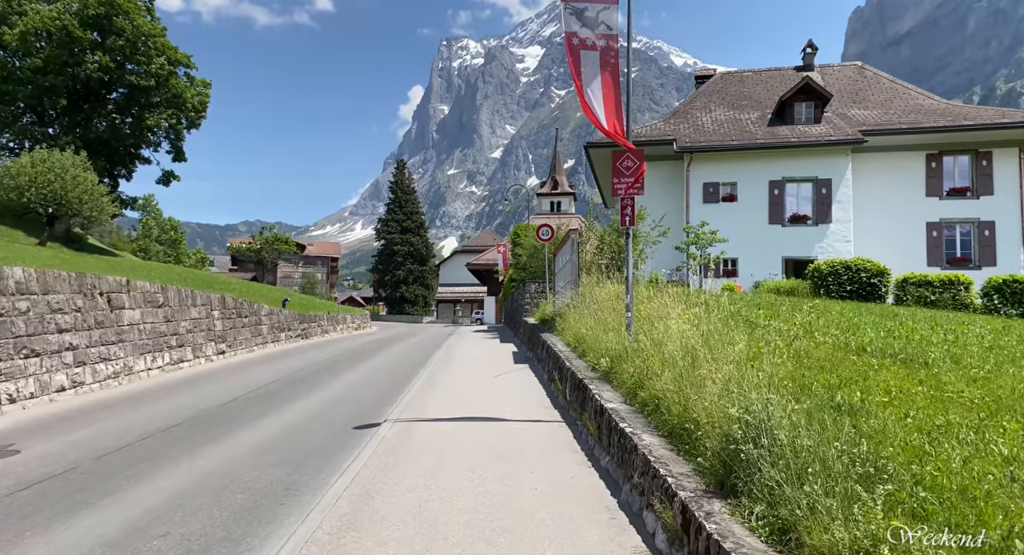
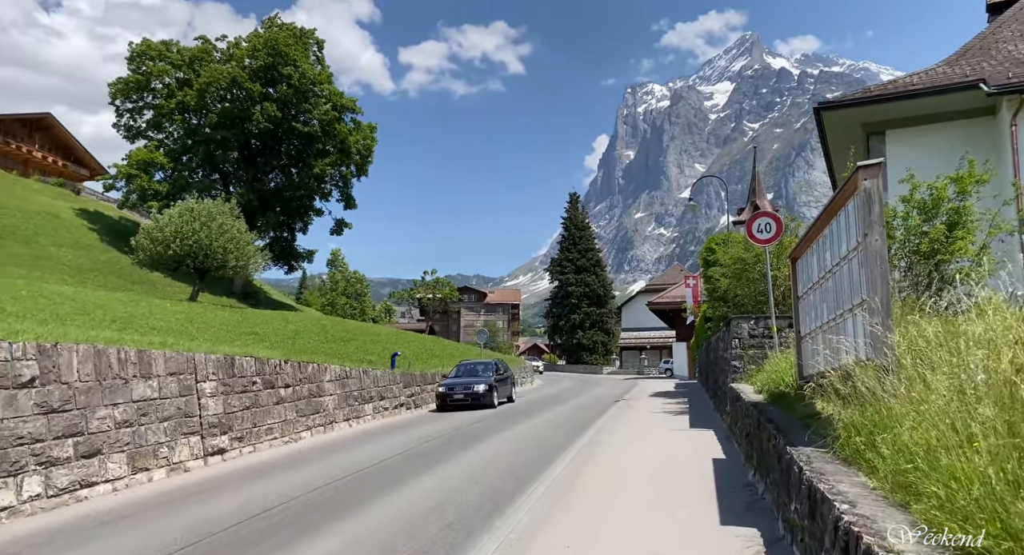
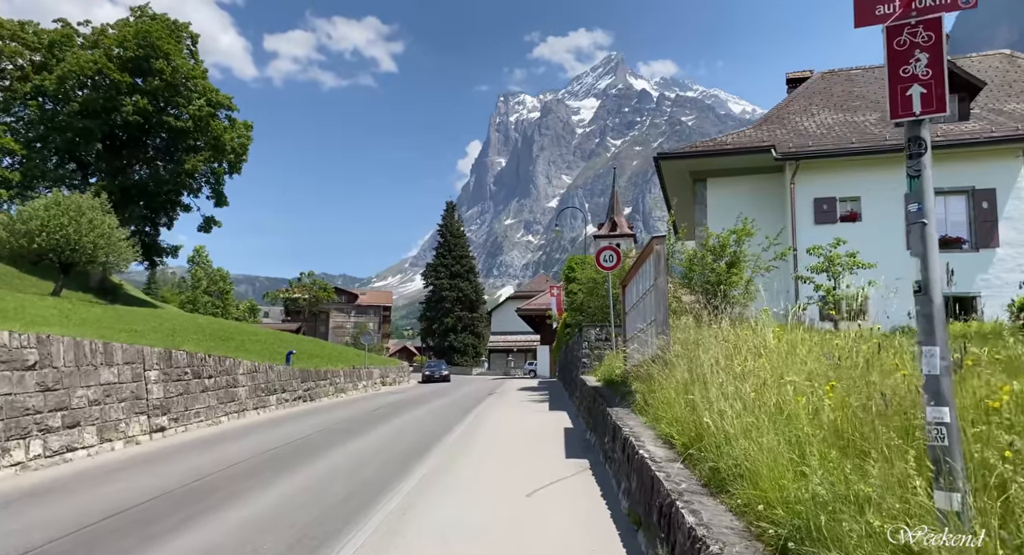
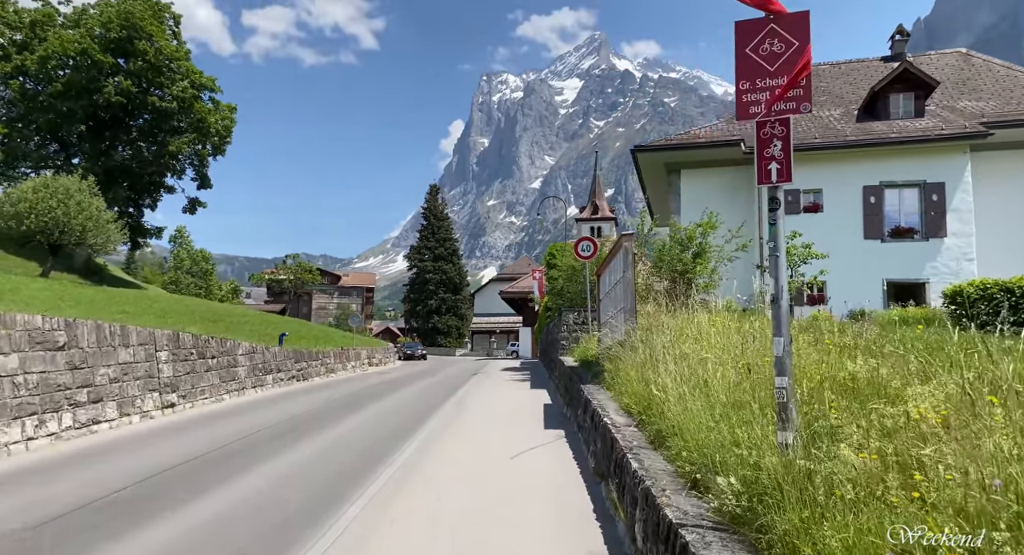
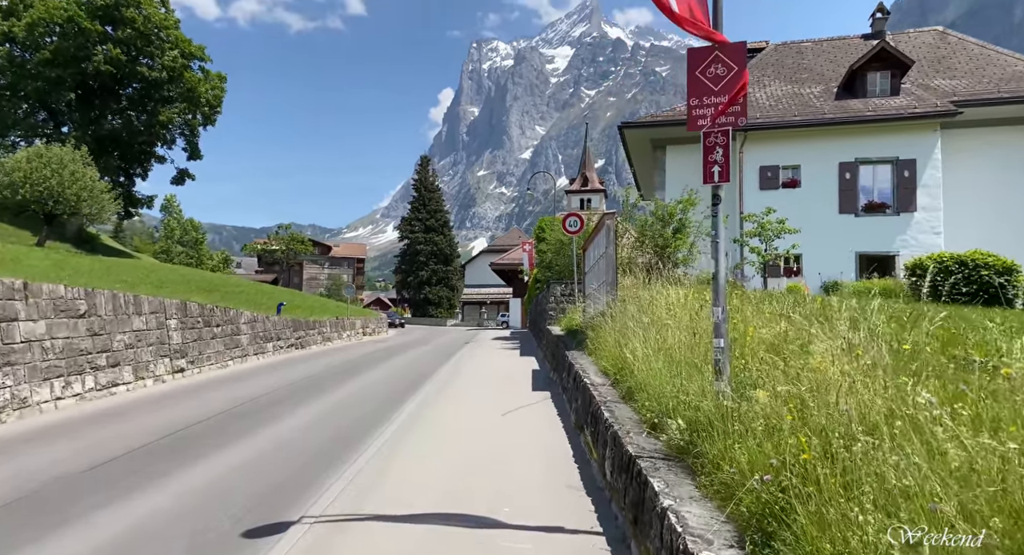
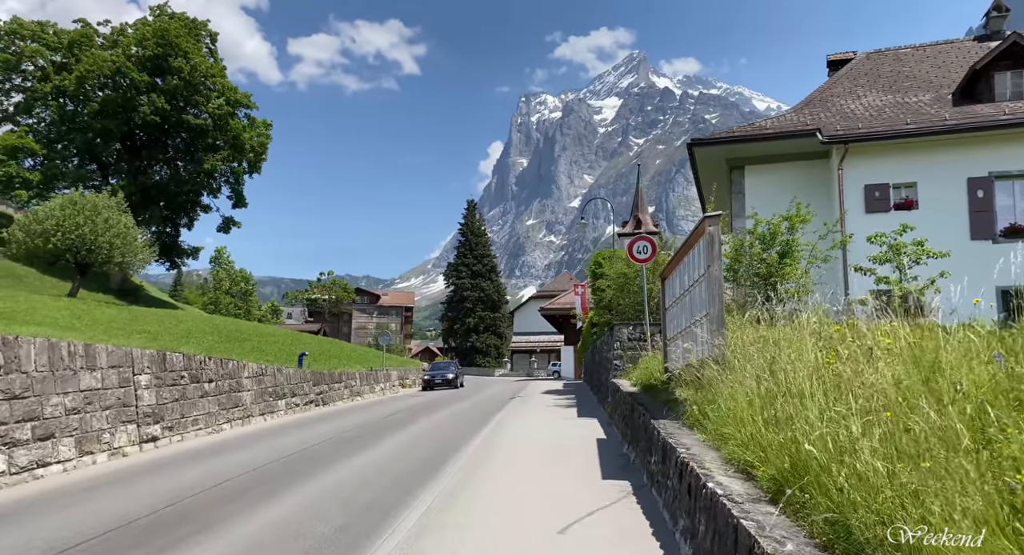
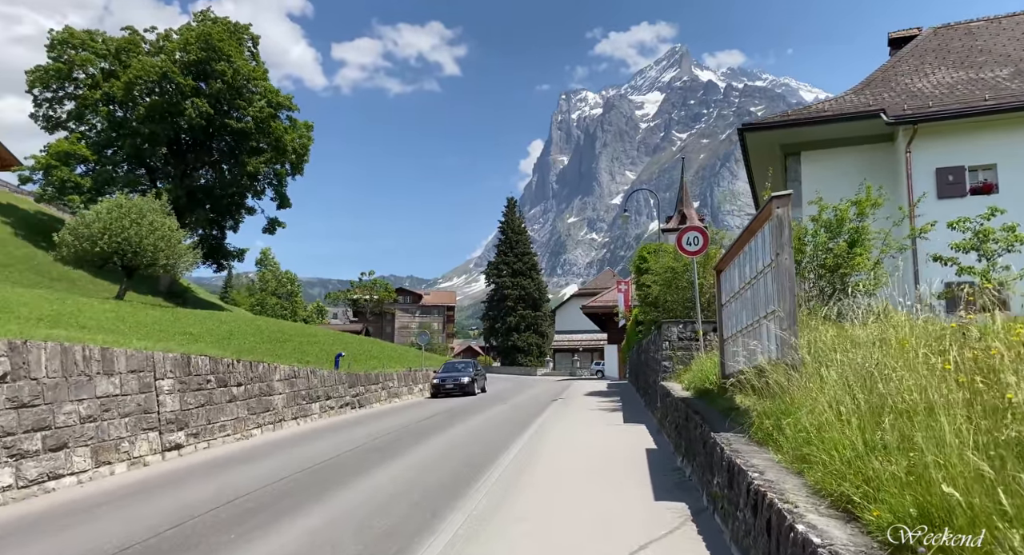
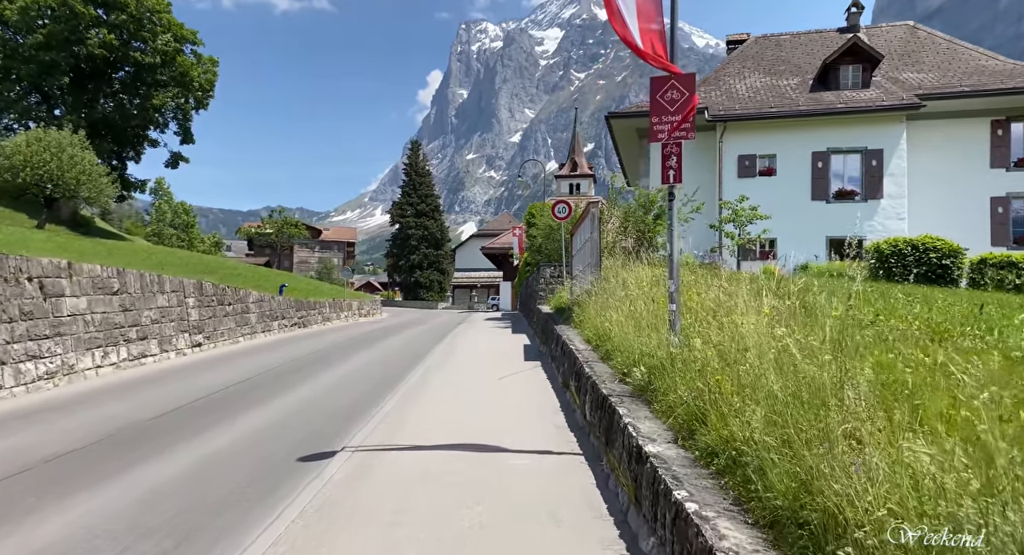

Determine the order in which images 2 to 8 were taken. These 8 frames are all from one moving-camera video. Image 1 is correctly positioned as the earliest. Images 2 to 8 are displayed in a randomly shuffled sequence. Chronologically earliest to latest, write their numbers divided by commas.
8, 5, 4, 3, 6, 7, 2
